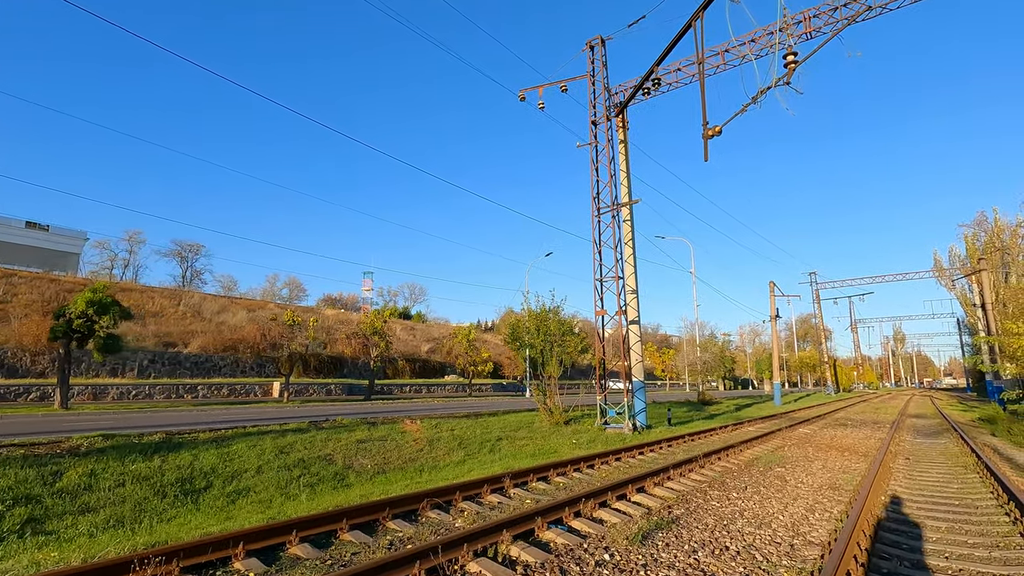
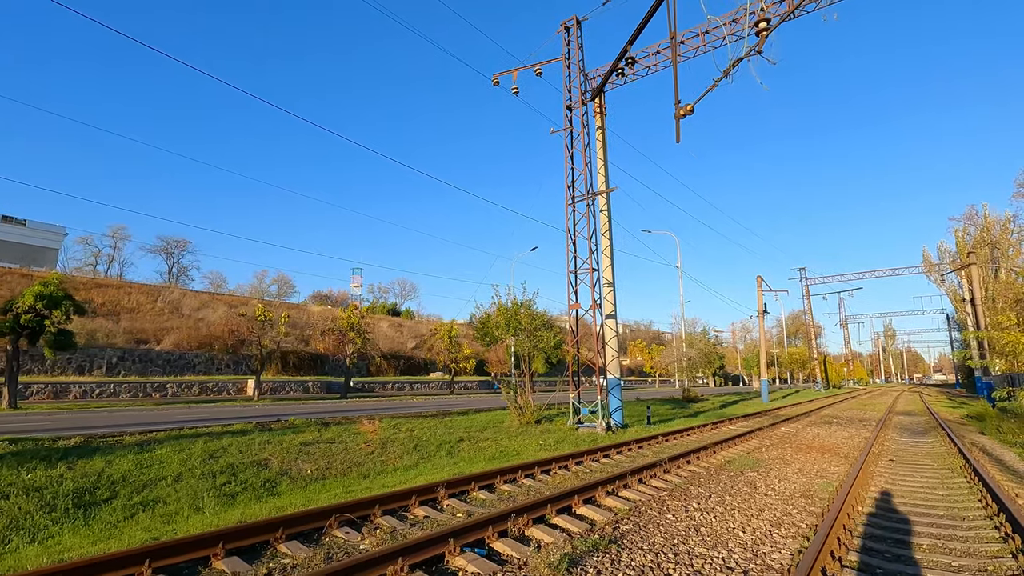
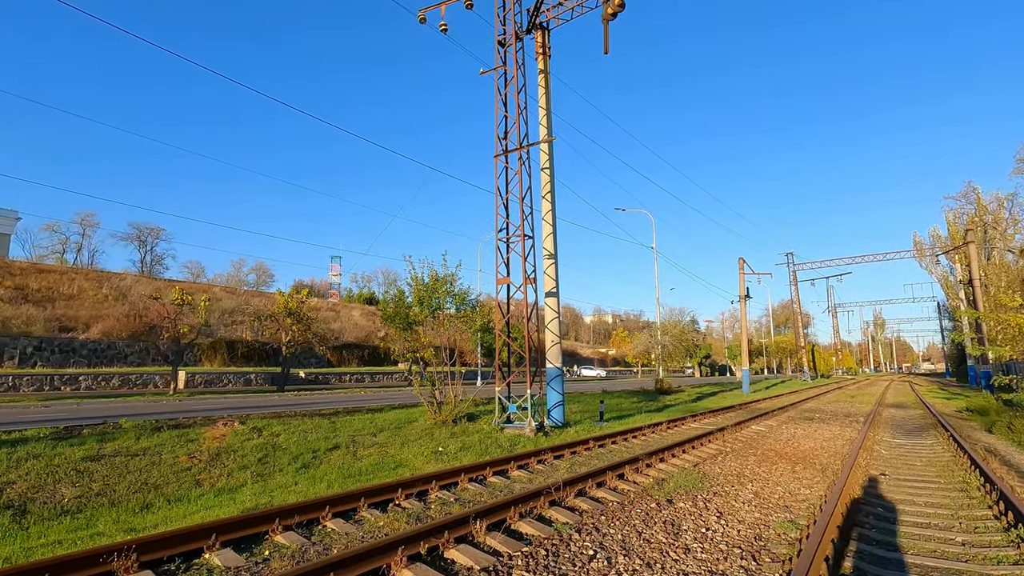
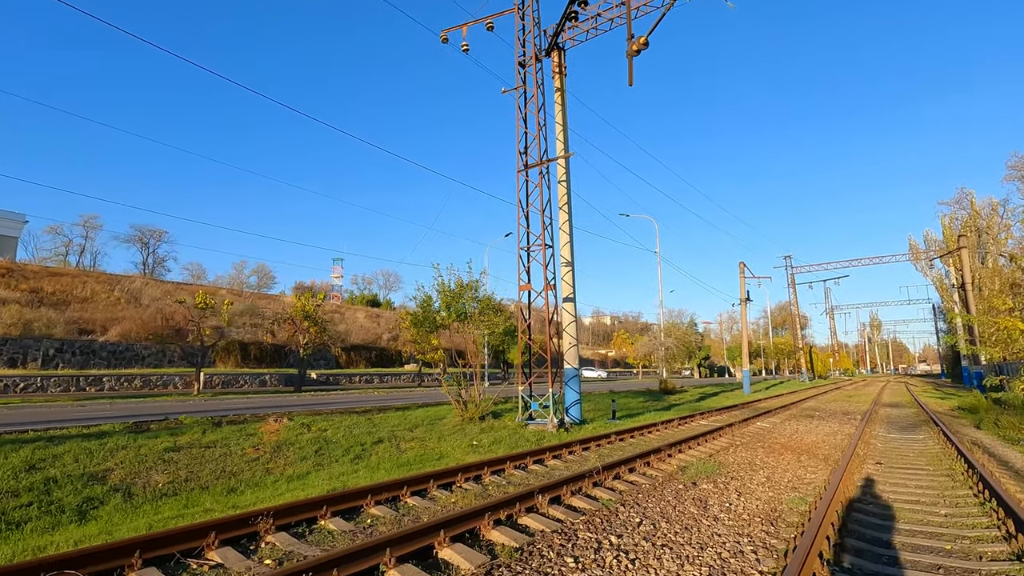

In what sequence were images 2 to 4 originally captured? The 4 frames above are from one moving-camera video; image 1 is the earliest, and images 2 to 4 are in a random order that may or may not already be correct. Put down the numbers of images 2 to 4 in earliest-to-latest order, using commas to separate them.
2, 4, 3
